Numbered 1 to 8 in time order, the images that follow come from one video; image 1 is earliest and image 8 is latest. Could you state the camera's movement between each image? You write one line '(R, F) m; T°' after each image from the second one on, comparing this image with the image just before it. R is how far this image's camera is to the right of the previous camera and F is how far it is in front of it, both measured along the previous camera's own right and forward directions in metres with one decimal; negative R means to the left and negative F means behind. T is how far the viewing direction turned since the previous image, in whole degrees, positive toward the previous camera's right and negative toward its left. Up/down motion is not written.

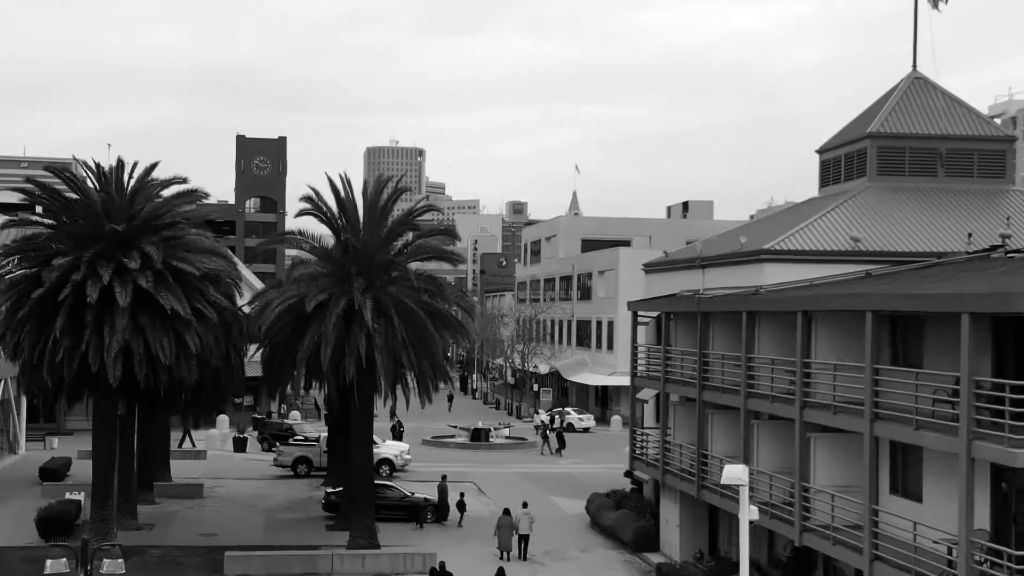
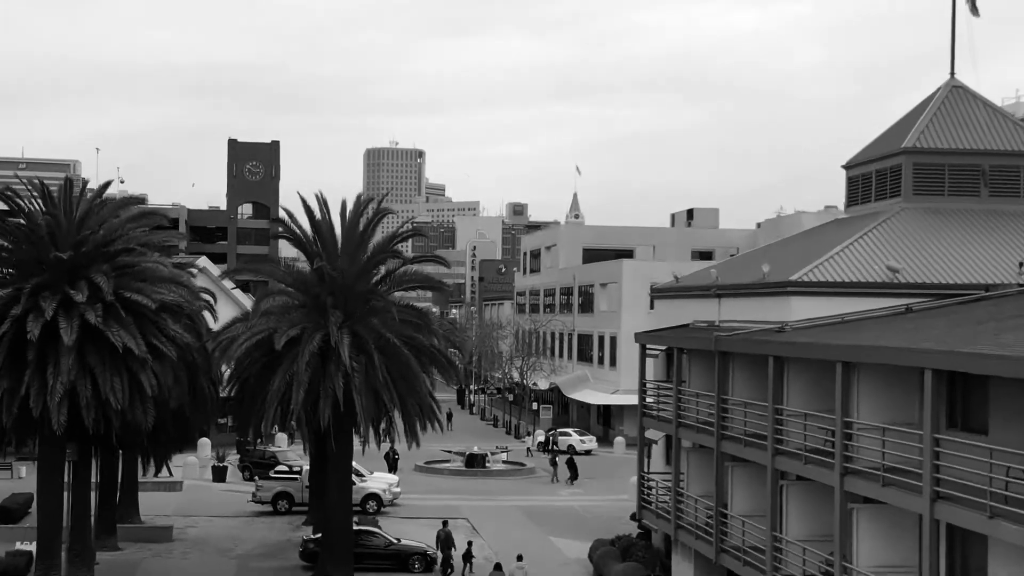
(+0.1, +2.8) m; 0°
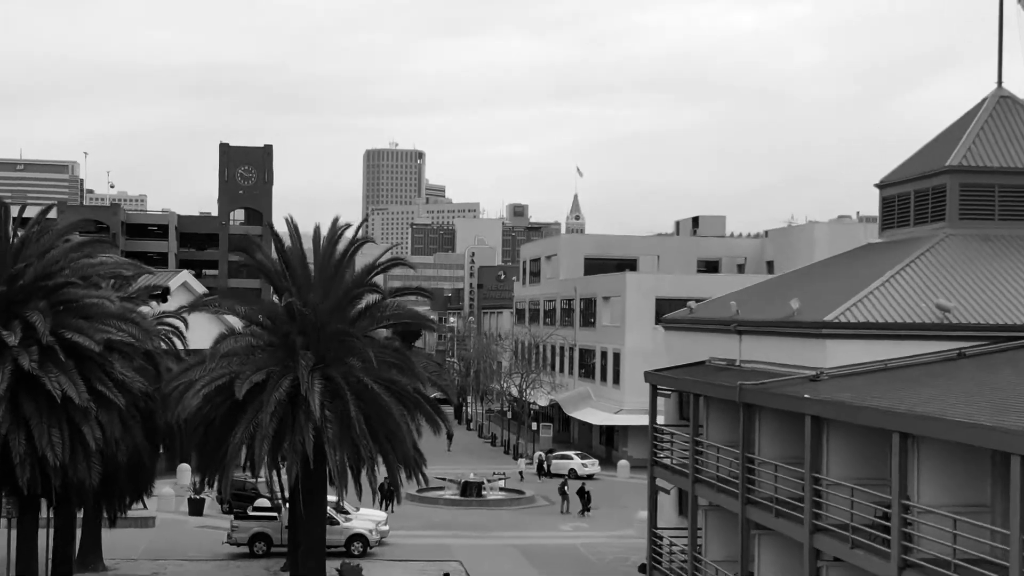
(+0.1, +2.8) m; 0°
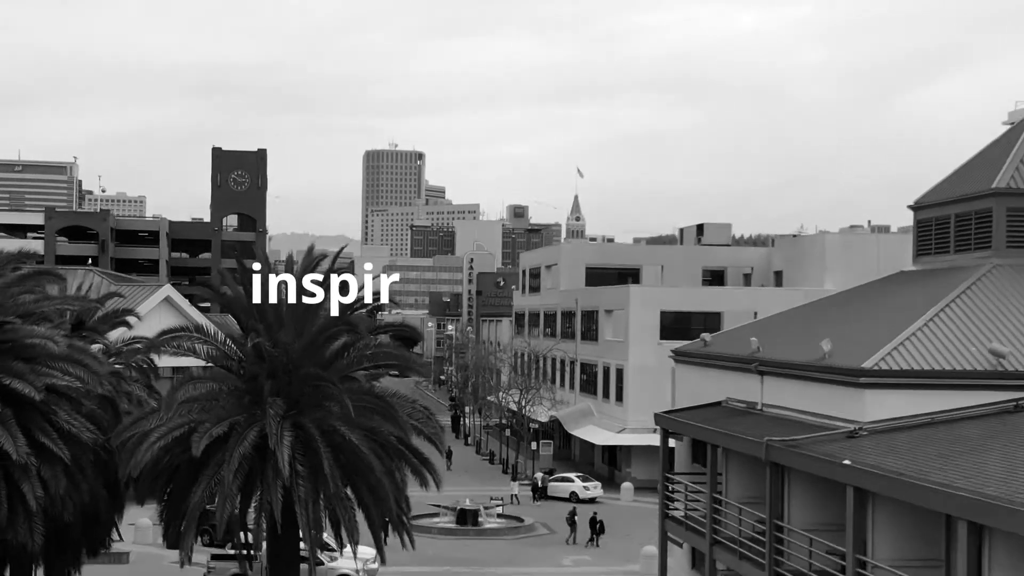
(+0.1, +2.3) m; 0°
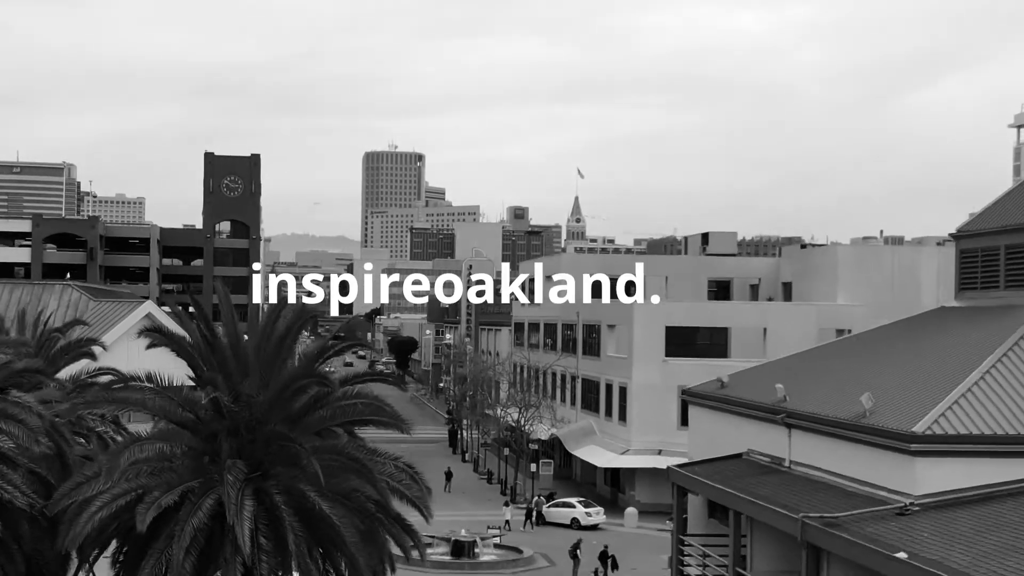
(+0.1, +2.3) m; 0°
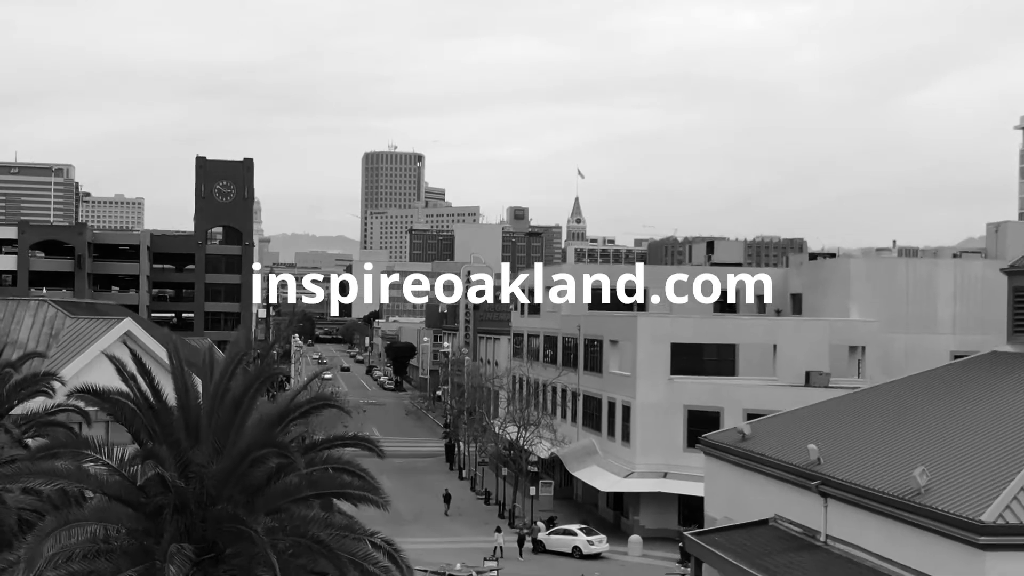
(+0.1, +2.3) m; 0°
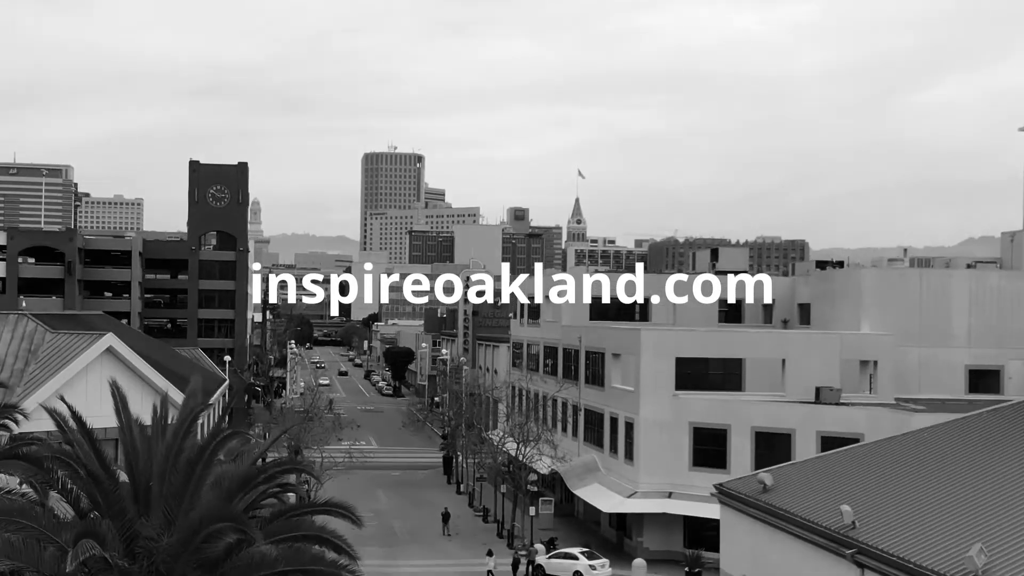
(+0.1, +1.8) m; 0°
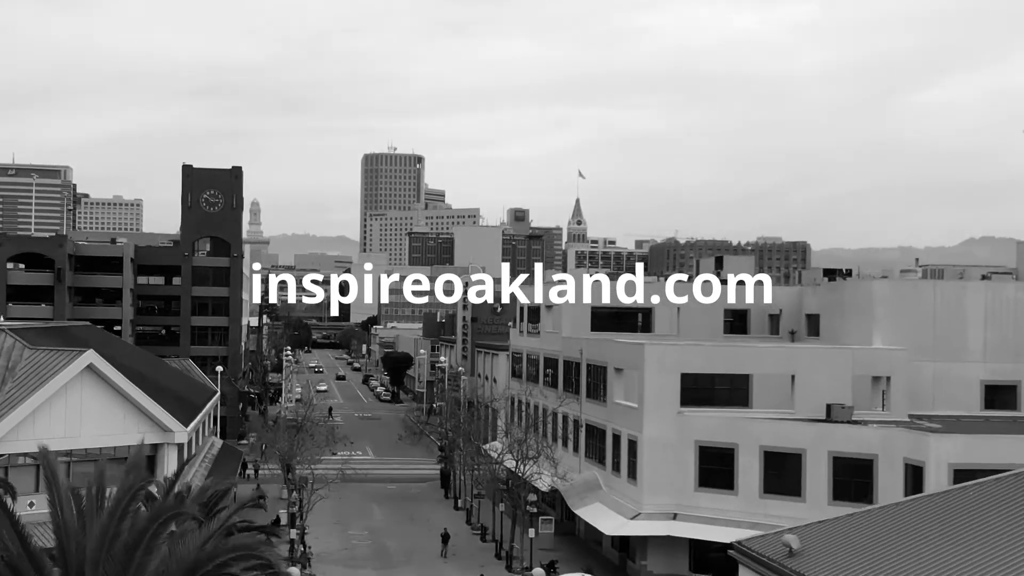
(+0.1, +1.8) m; 0°
